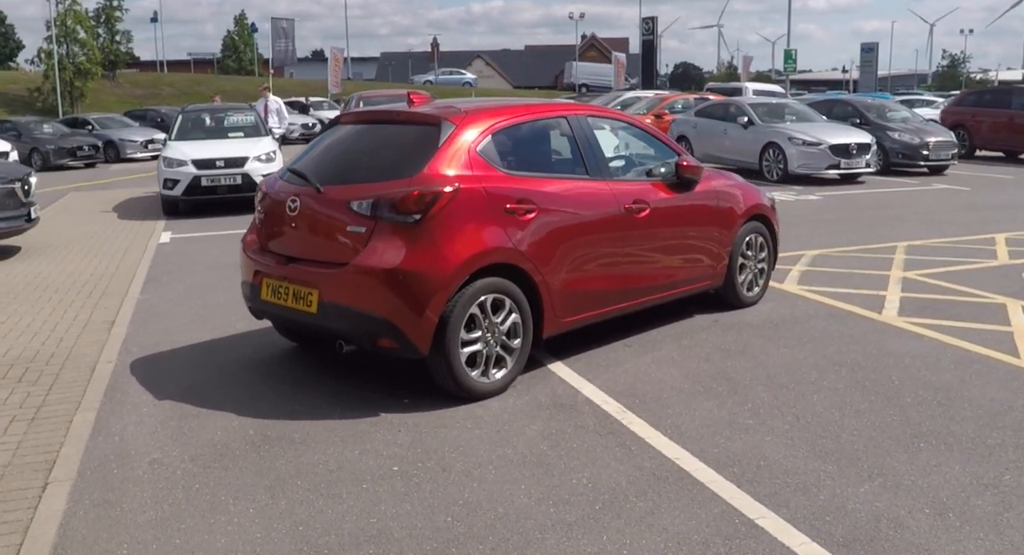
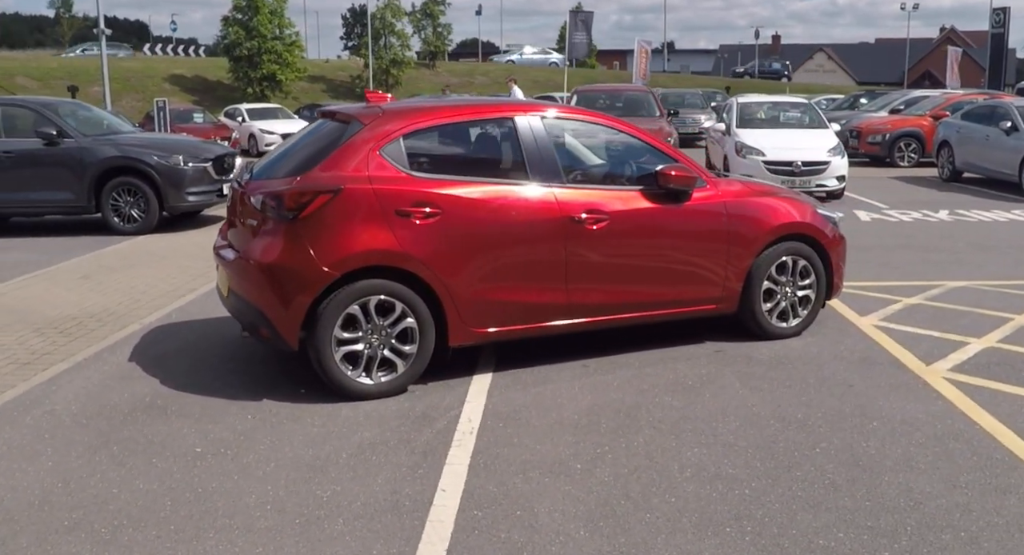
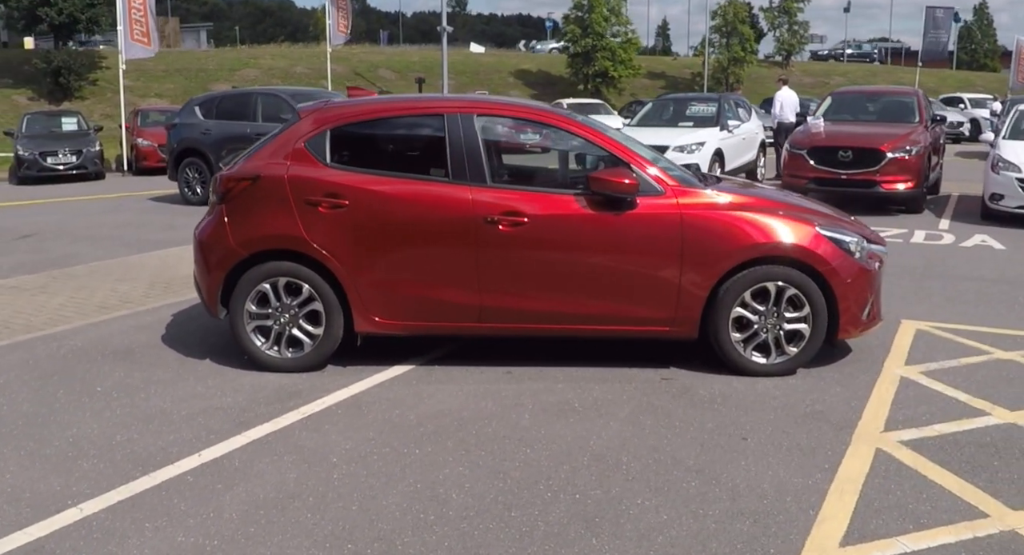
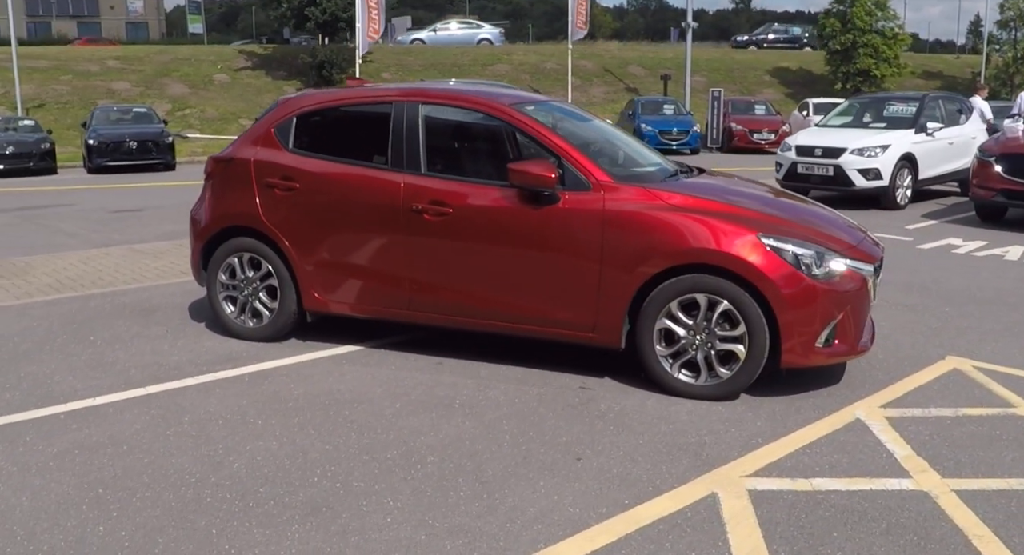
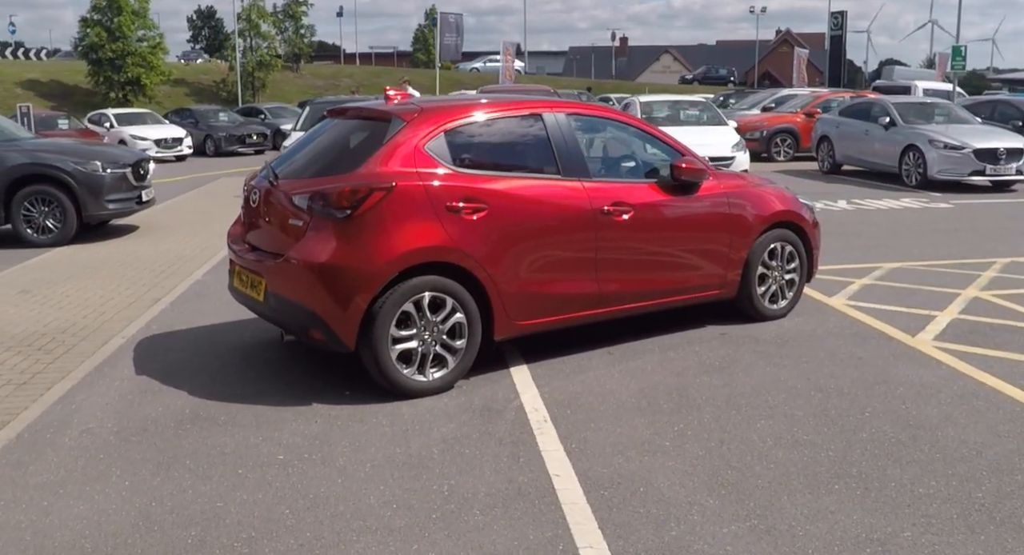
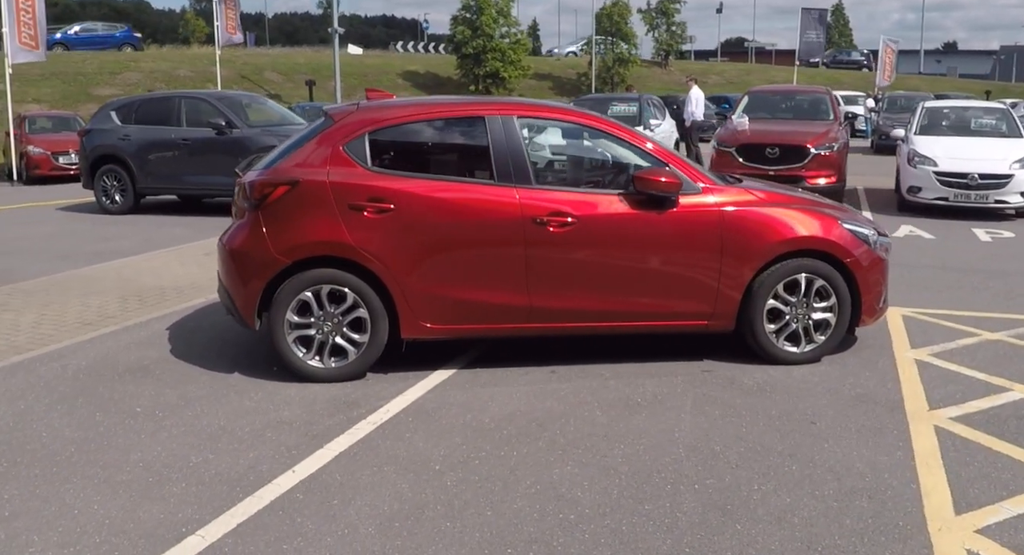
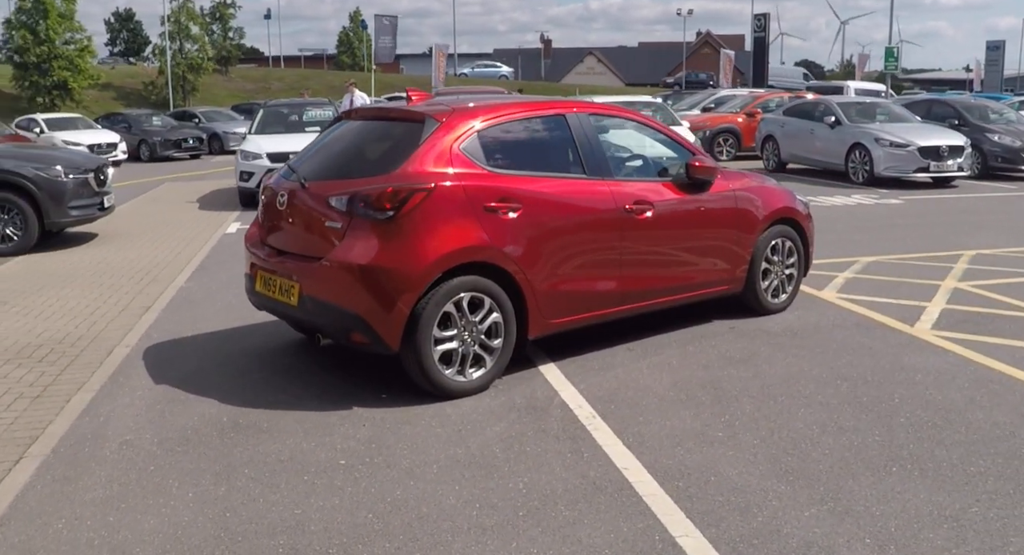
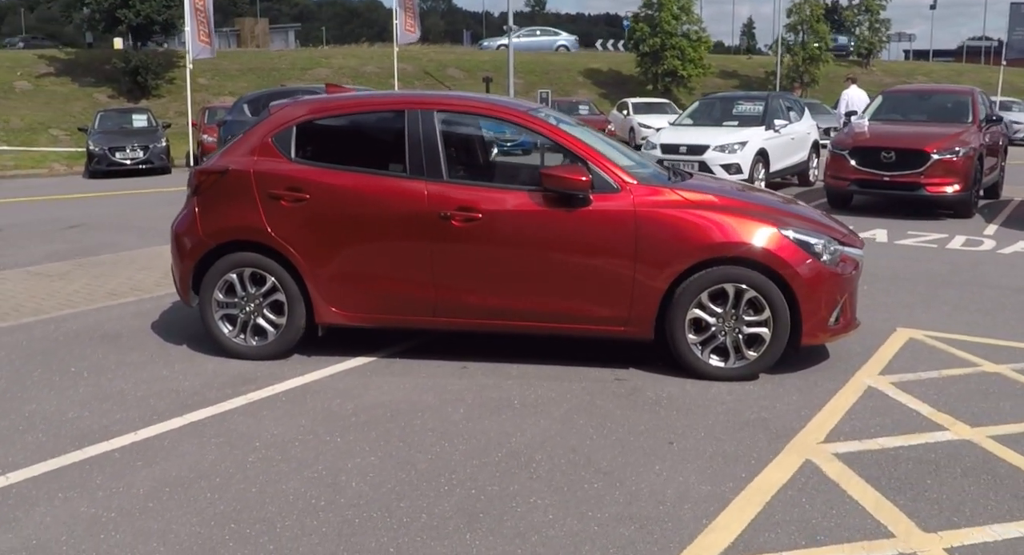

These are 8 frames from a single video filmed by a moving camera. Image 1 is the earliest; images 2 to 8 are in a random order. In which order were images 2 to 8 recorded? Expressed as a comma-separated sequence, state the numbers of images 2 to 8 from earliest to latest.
7, 5, 2, 6, 3, 8, 4
